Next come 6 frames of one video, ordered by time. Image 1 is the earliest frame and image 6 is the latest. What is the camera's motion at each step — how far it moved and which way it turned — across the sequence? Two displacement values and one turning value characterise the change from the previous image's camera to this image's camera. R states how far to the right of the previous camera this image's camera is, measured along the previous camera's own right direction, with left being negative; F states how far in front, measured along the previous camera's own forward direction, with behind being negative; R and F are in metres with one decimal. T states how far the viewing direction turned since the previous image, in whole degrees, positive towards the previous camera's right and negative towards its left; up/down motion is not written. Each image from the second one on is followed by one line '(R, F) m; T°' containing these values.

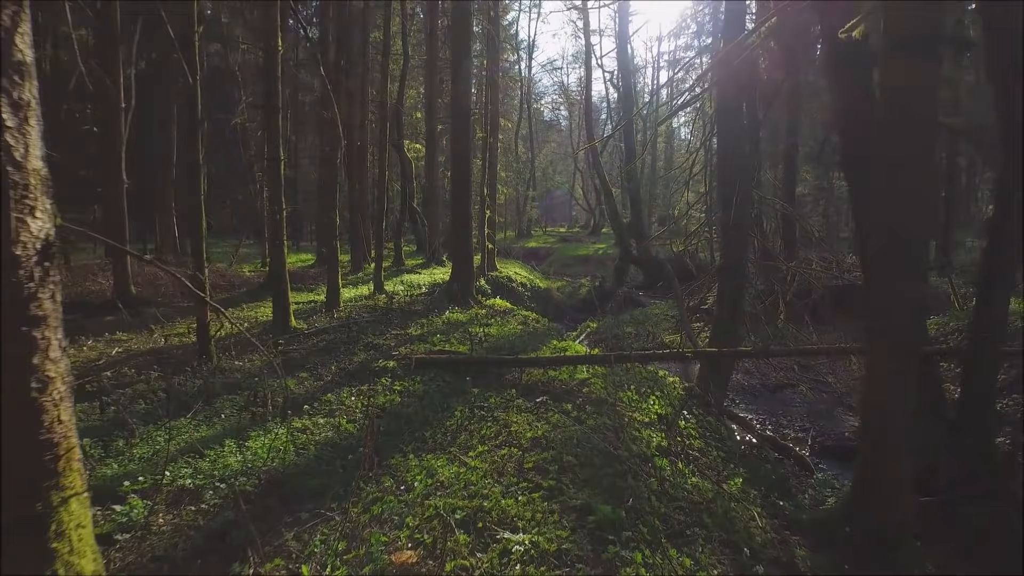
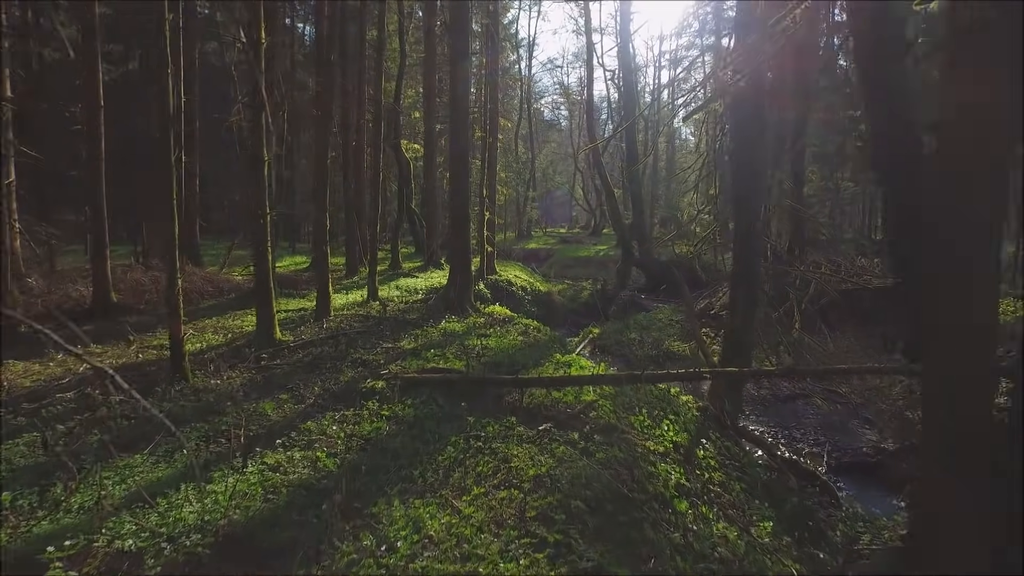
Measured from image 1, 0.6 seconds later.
(0.0, +0.6) m; 0°
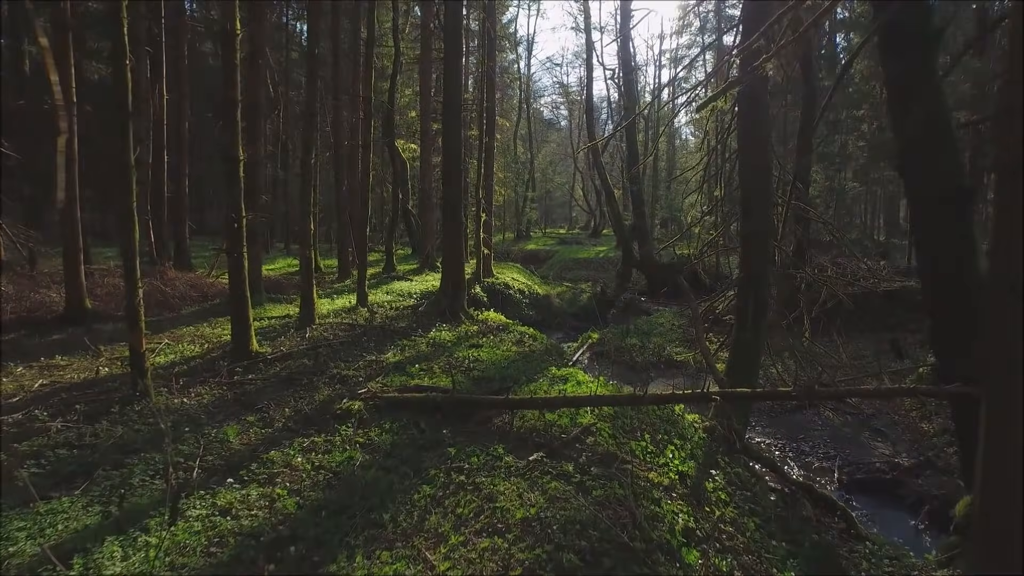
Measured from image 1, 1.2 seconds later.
(+0.1, +0.6) m; 0°
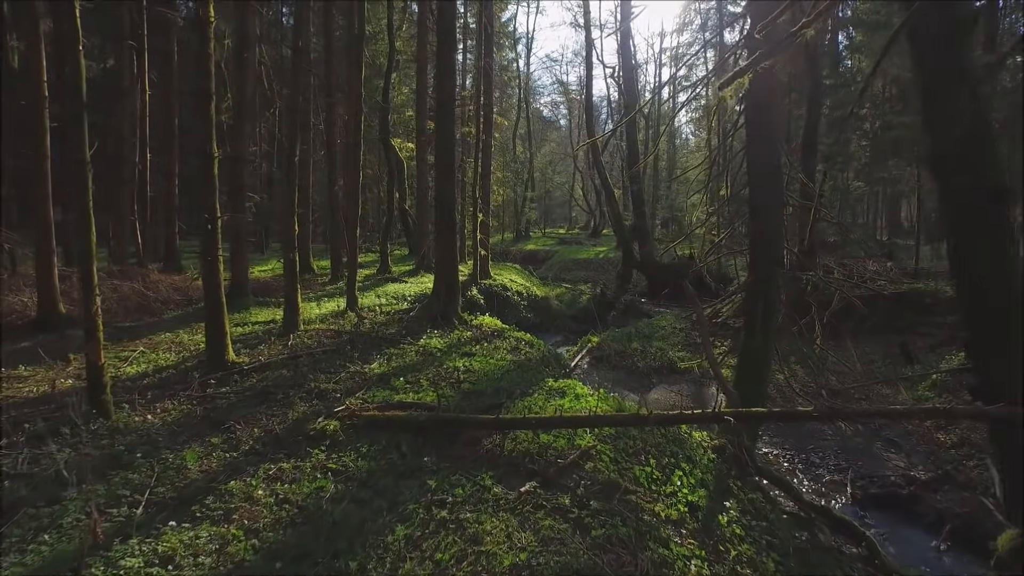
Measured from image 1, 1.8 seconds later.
(+0.1, +0.5) m; 0°
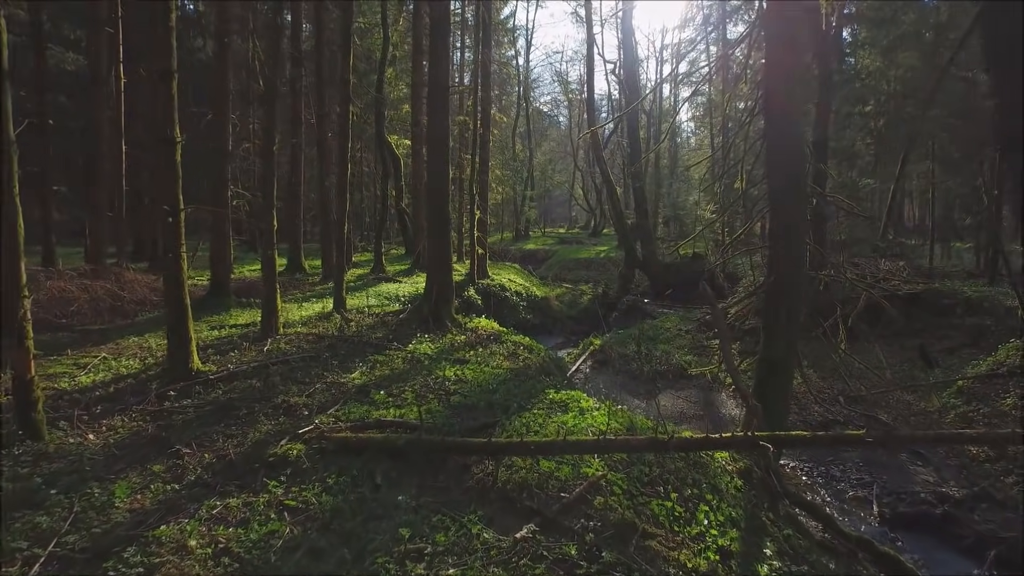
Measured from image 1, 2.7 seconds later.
(0.0, +0.8) m; 0°
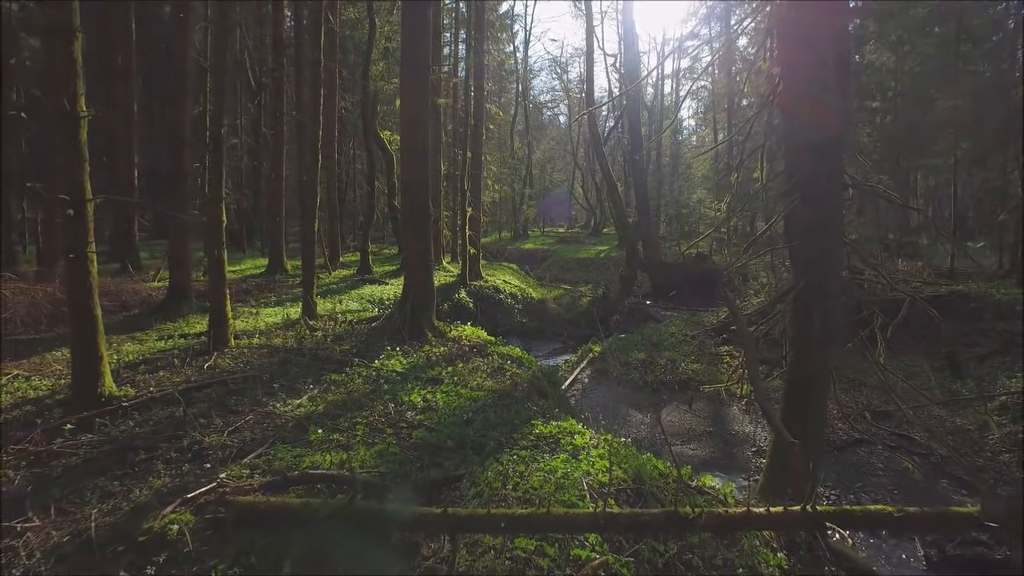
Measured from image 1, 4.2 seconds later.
(+0.2, +1.2) m; 0°
